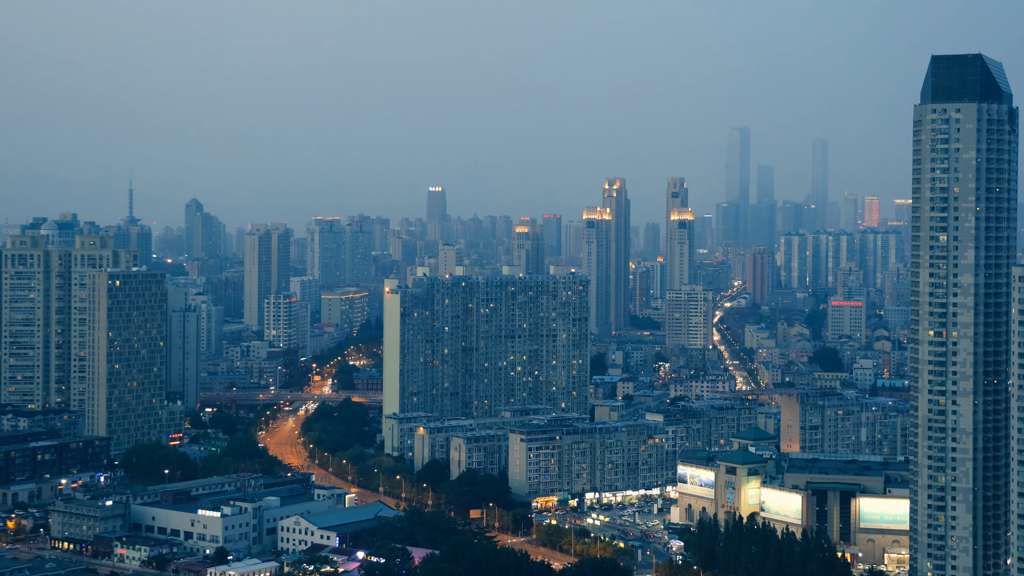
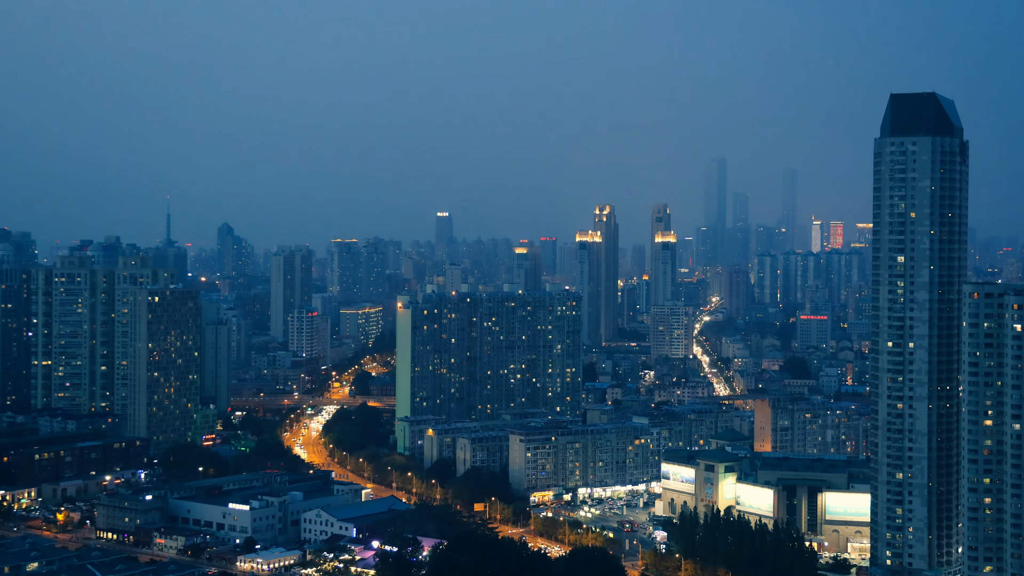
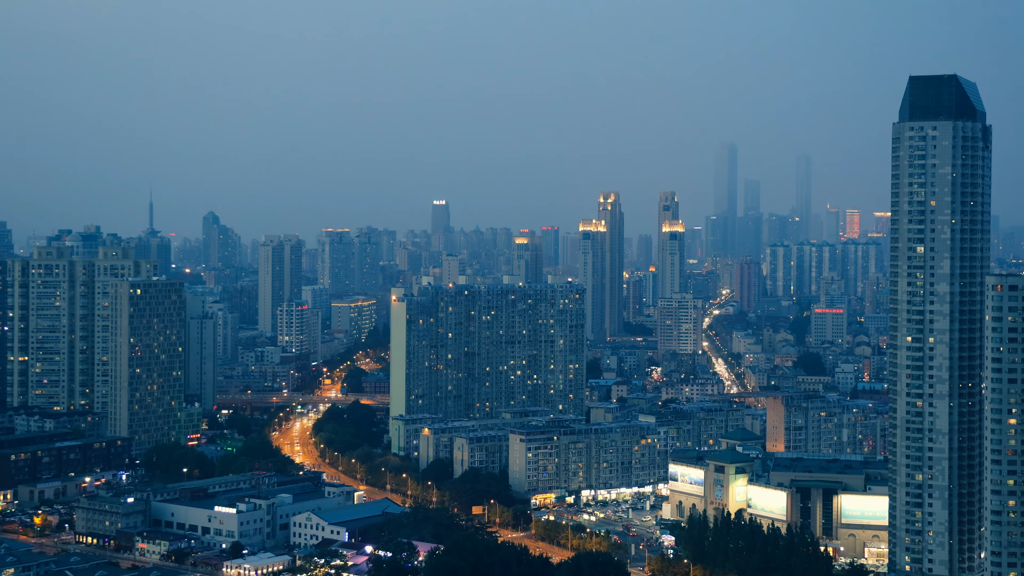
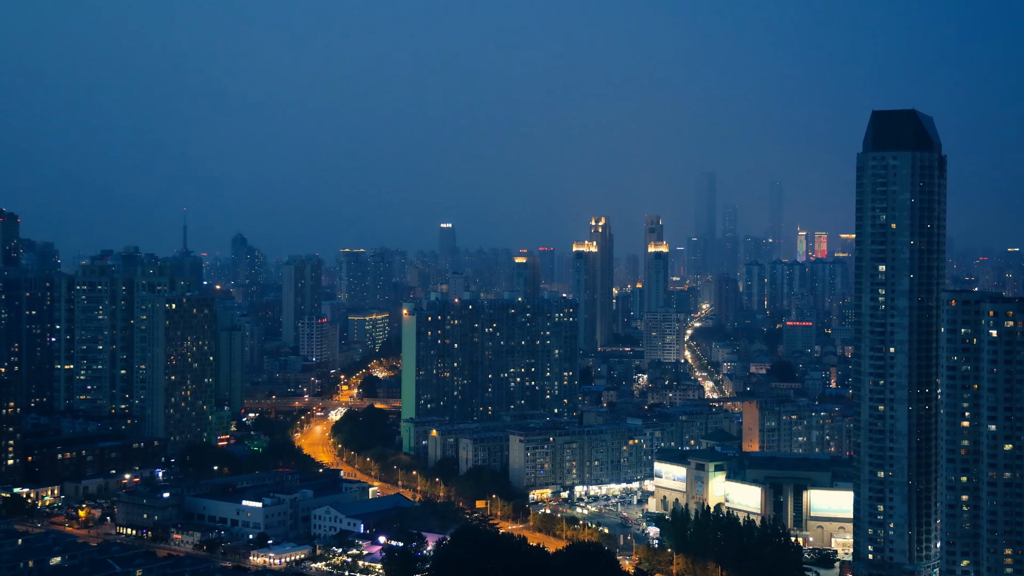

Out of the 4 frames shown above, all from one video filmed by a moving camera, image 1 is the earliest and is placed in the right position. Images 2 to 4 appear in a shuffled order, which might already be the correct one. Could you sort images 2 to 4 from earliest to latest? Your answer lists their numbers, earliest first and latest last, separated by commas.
3, 2, 4
